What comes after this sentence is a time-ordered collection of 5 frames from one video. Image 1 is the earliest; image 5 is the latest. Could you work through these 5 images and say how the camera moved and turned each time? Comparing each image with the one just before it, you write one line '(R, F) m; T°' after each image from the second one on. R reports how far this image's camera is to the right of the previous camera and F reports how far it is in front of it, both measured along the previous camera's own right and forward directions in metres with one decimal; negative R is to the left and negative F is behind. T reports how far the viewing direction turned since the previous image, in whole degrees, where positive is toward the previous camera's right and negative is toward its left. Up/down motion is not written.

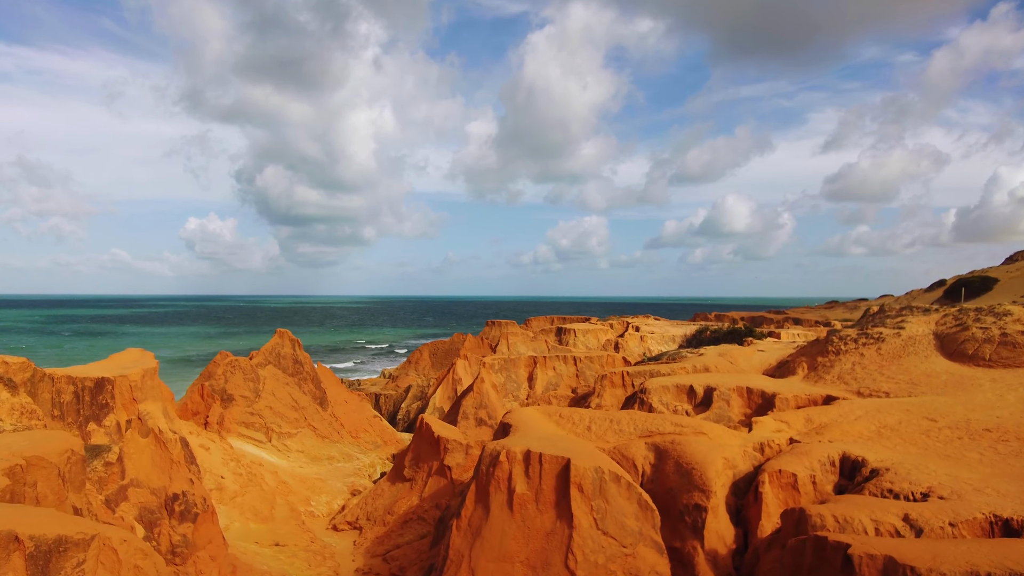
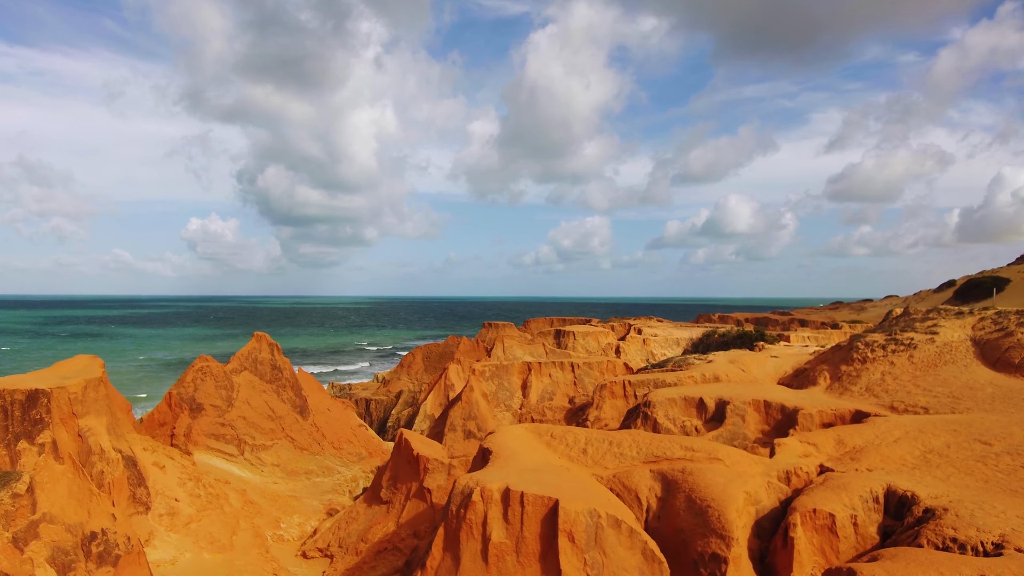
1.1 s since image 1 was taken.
(+0.3, +1.4) m; 0°
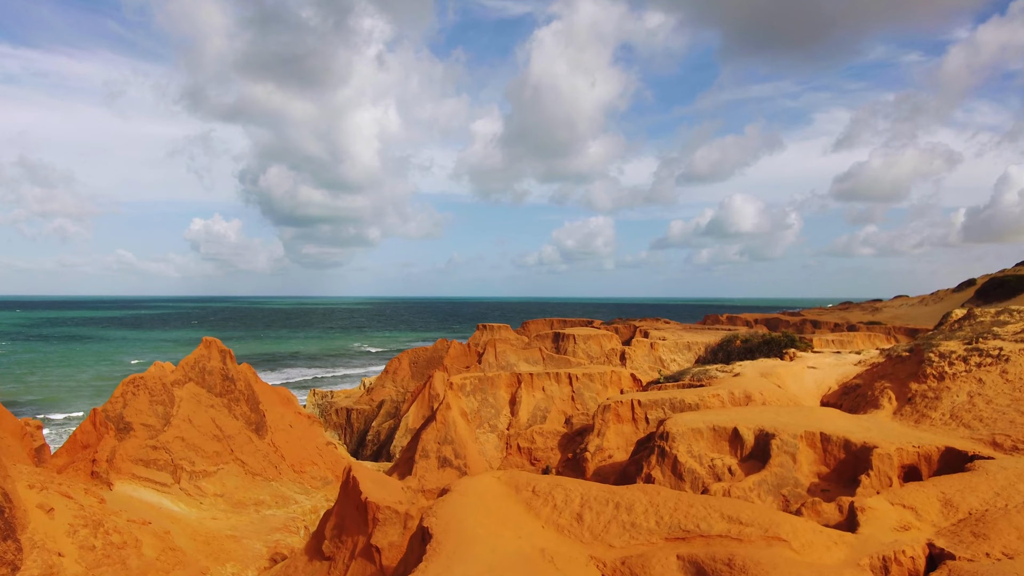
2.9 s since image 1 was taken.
(+0.4, +2.7) m; 0°
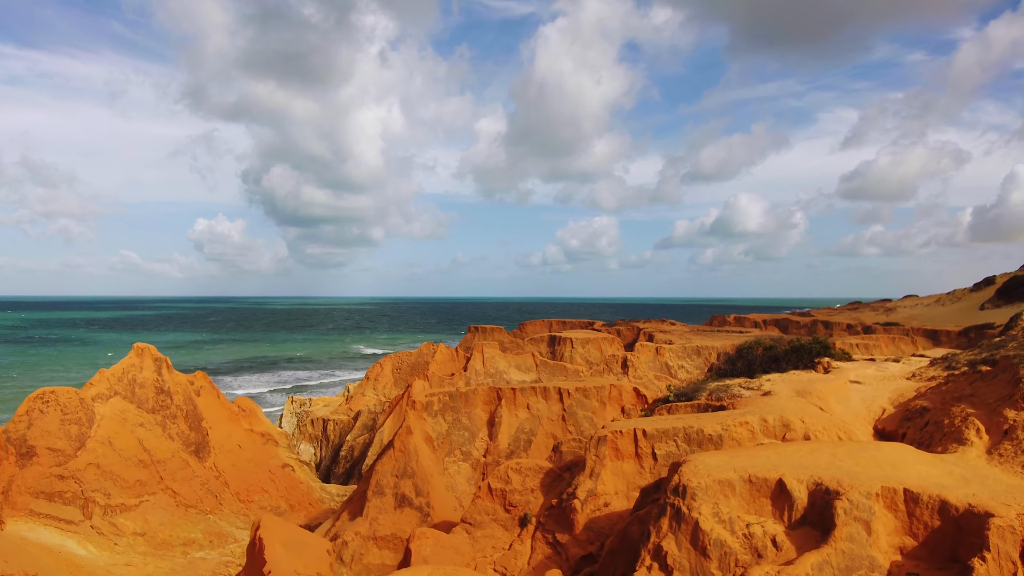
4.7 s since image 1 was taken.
(+0.5, +2.4) m; 0°
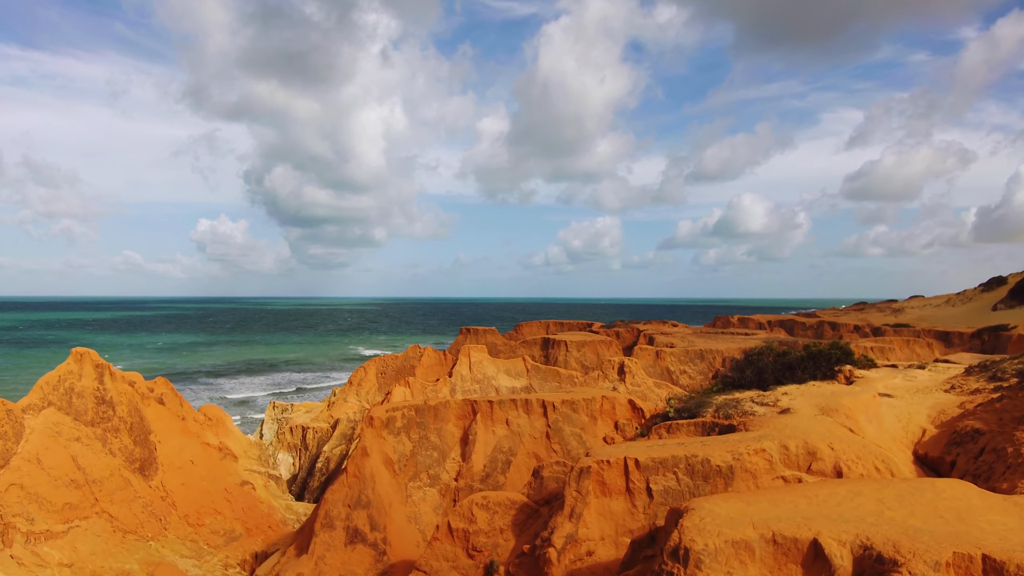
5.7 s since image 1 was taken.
(+0.5, +1.5) m; 0°
